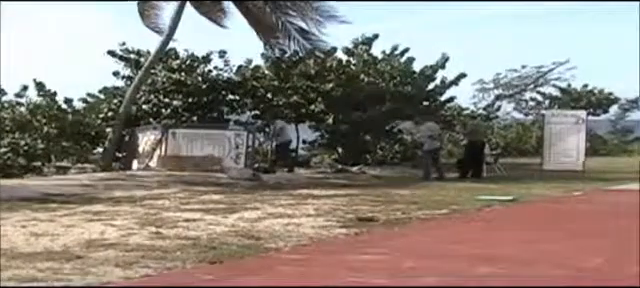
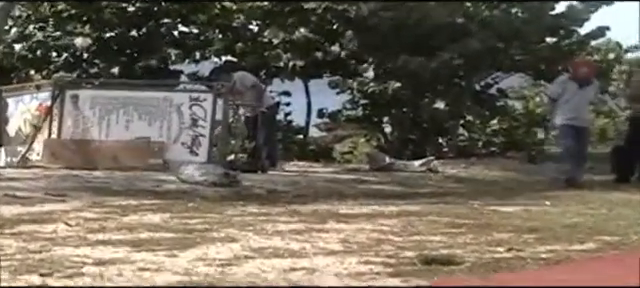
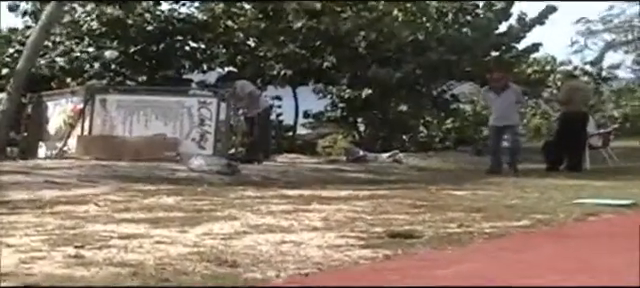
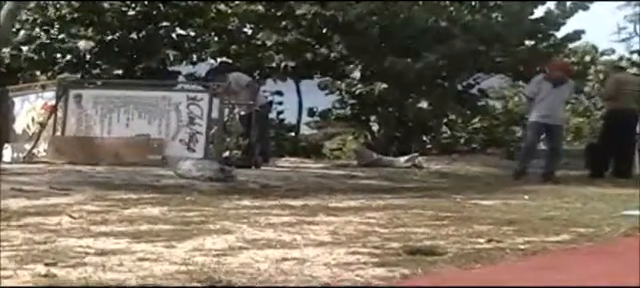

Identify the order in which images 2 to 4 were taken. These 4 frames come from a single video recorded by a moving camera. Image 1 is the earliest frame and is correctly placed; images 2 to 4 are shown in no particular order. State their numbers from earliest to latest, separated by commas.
3, 4, 2
